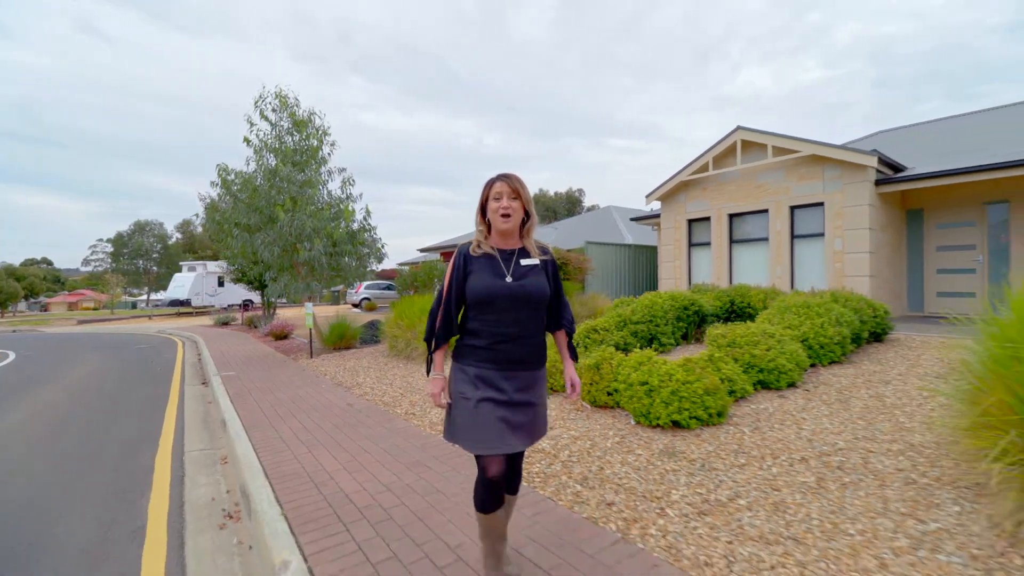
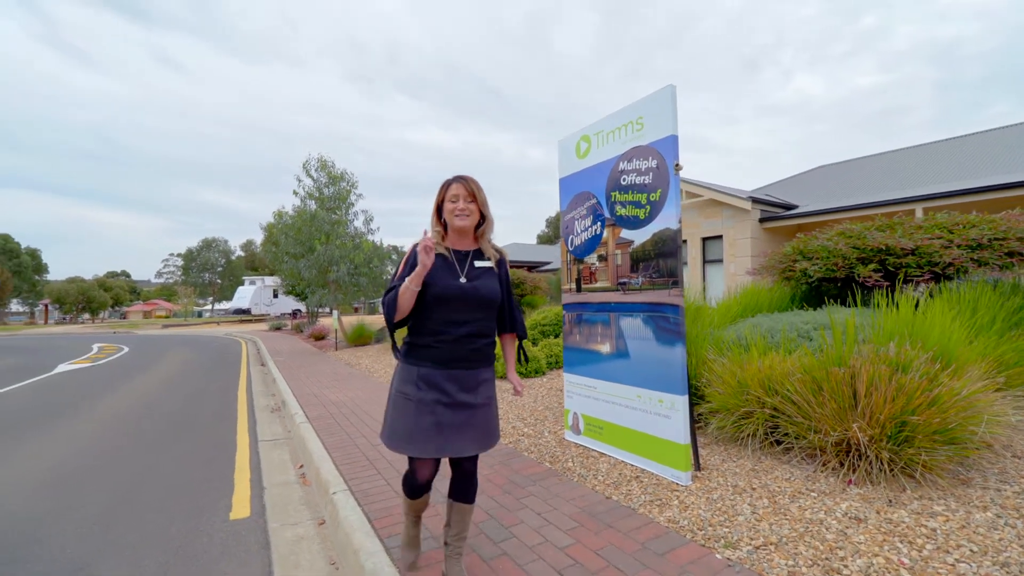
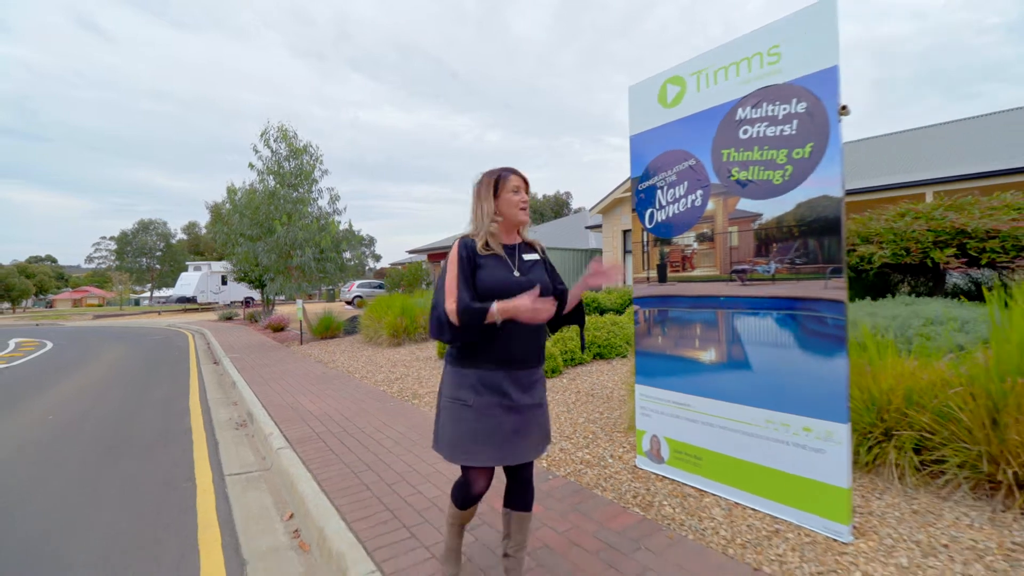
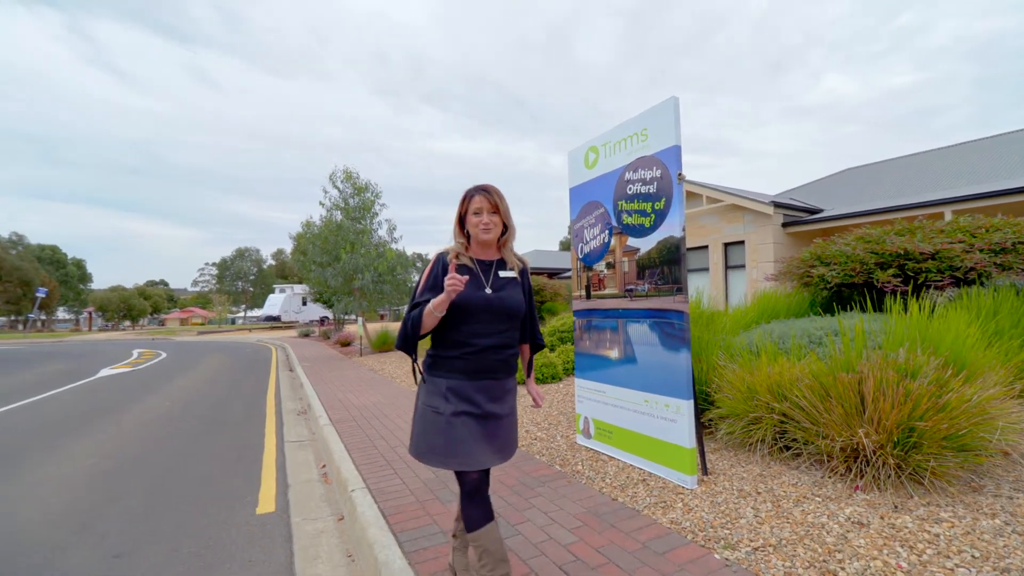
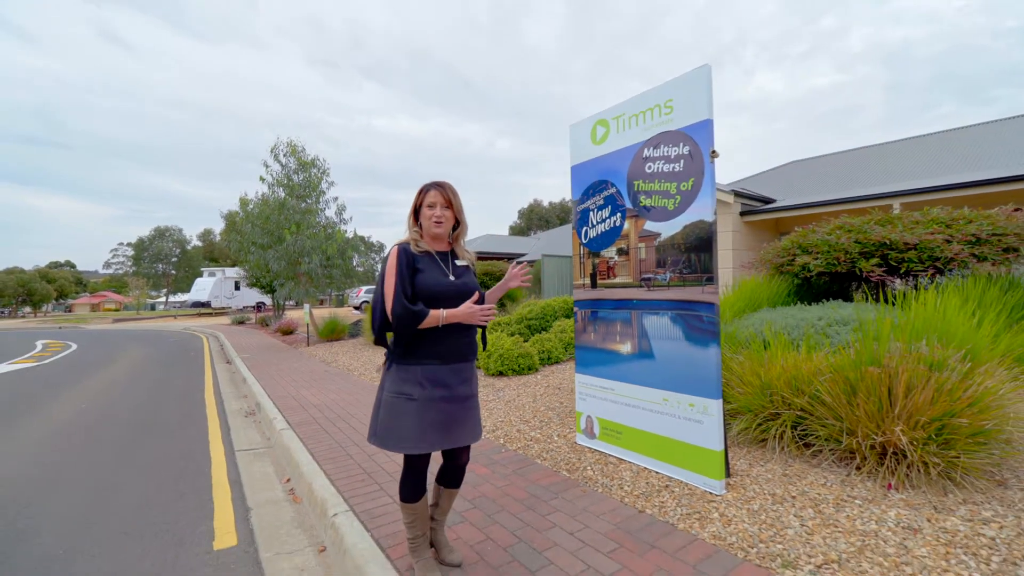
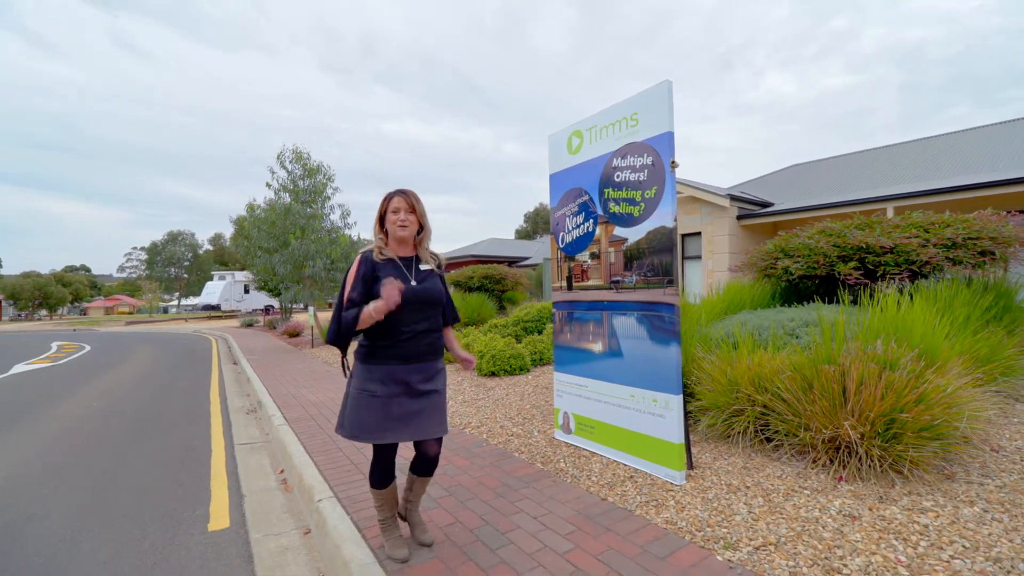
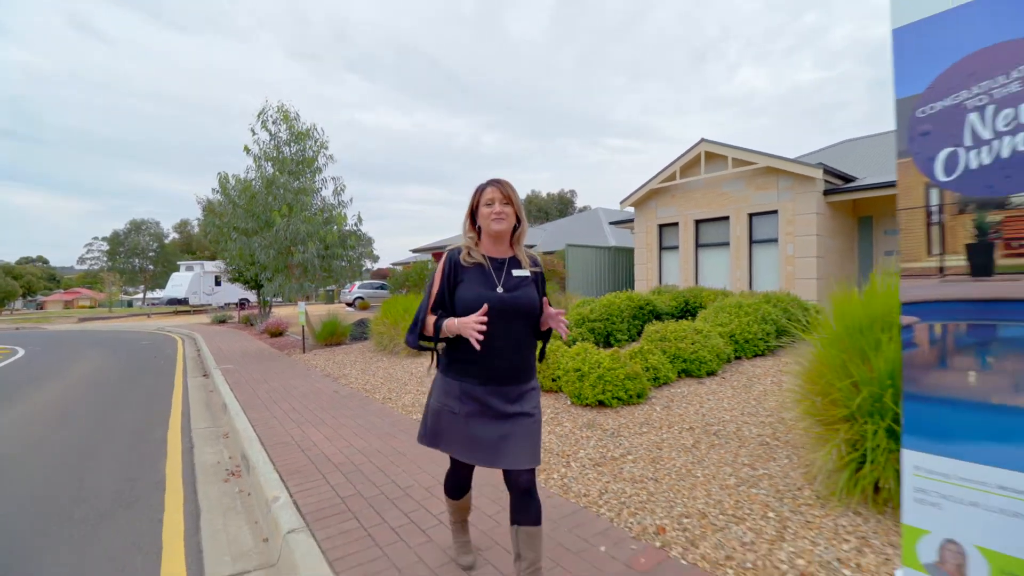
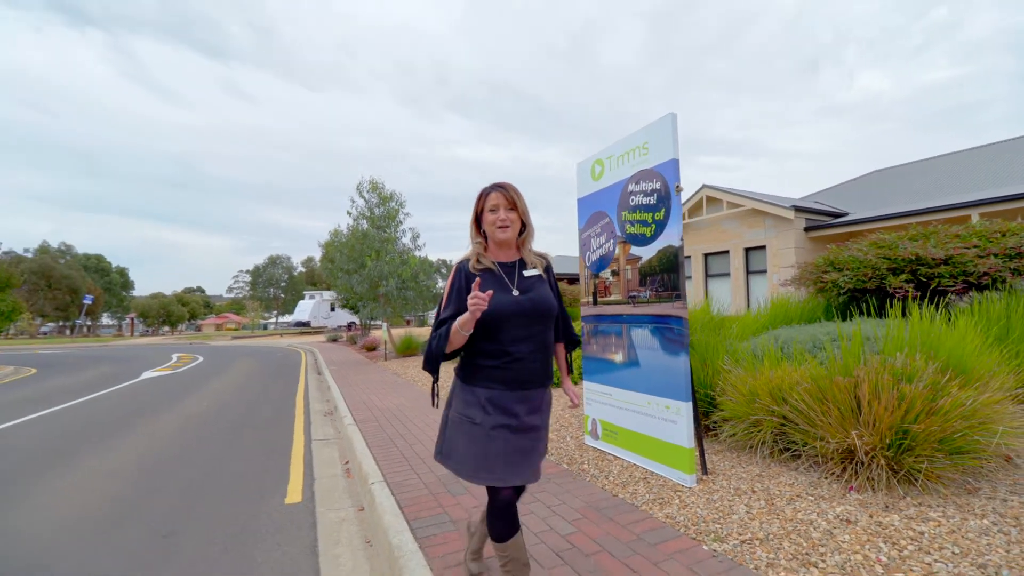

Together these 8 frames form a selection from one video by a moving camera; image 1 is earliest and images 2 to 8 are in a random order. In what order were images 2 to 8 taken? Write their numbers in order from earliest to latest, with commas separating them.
7, 3, 5, 6, 2, 4, 8
